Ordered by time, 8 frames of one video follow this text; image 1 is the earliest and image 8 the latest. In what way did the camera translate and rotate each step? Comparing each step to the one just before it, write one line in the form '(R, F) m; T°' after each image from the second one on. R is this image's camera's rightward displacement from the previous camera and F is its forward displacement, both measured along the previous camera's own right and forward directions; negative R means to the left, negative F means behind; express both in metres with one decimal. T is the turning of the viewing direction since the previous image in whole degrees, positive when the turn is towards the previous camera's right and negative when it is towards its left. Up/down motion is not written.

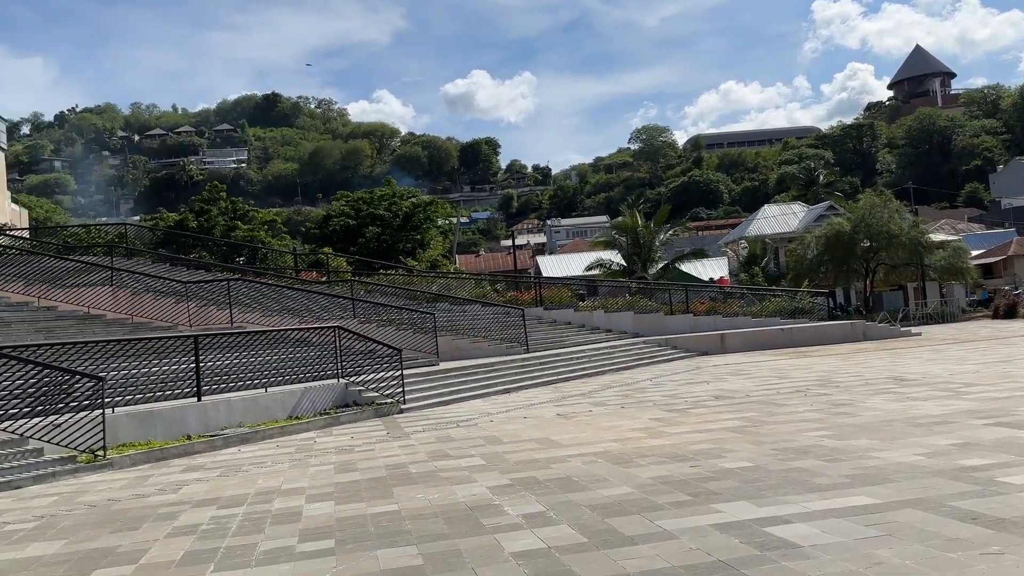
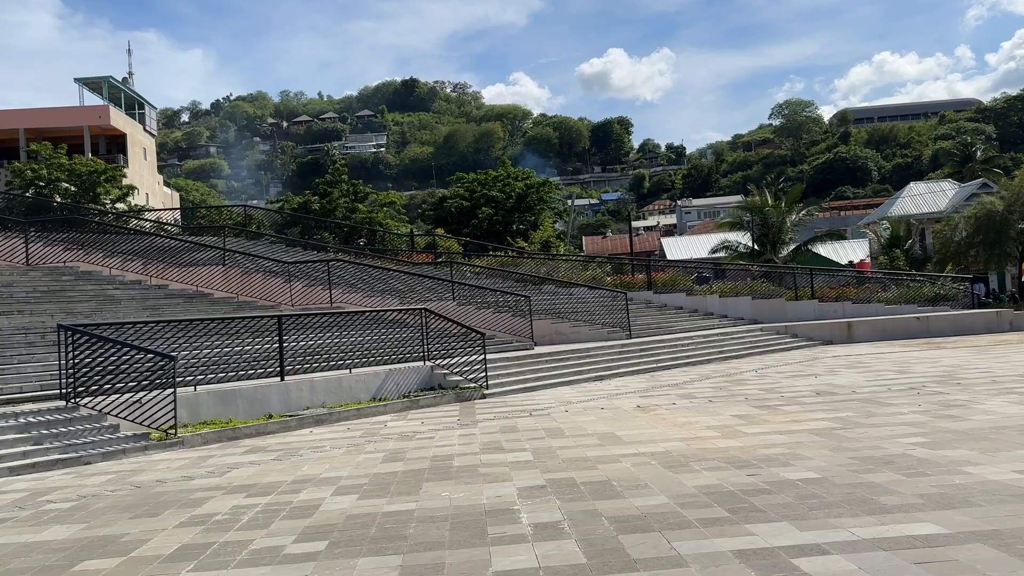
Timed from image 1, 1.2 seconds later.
(+0.7, +0.5) m; -9°
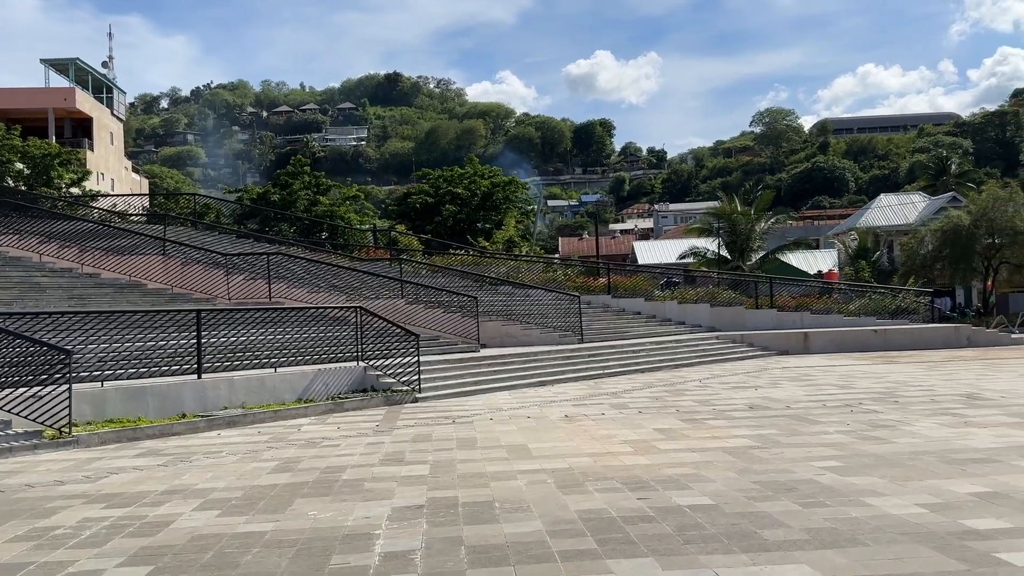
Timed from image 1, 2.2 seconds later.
(+0.6, +0.4) m; +1°
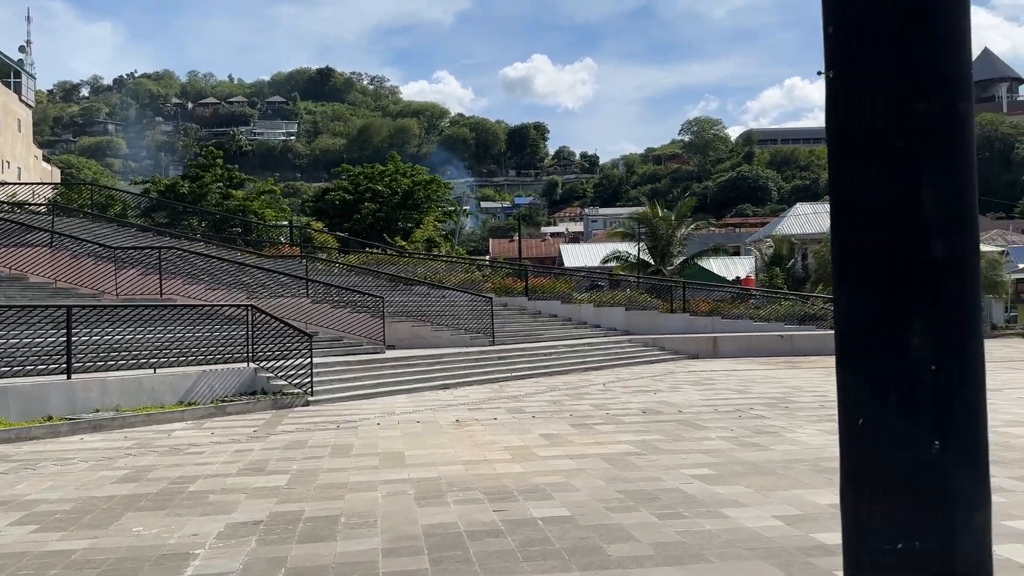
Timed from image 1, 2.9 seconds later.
(+0.5, +0.3) m; +5°
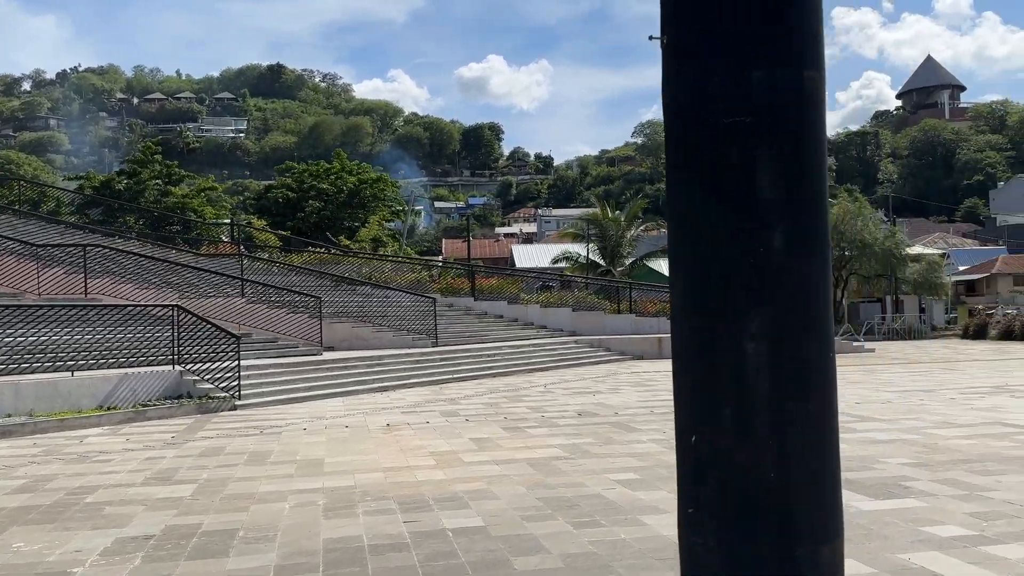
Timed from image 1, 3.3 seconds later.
(+0.2, +0.2) m; +3°
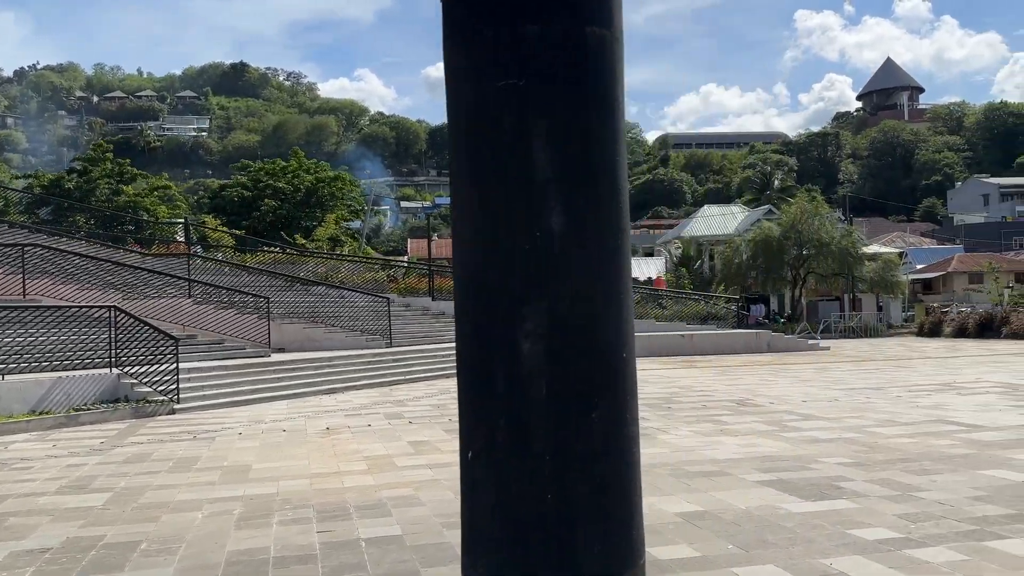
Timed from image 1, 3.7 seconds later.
(+0.3, +0.2) m; +2°
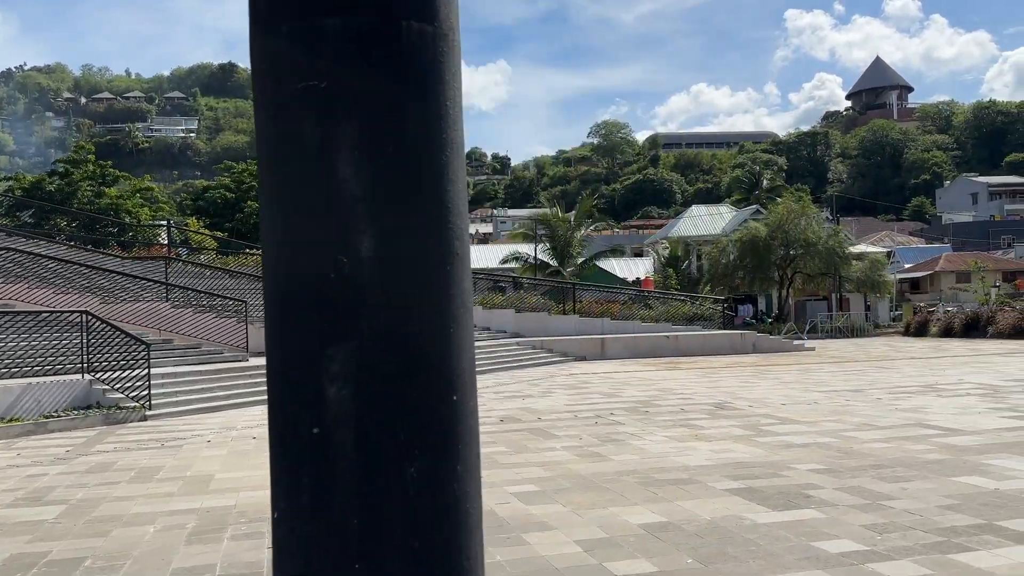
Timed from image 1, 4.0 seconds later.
(+0.2, +0.1) m; +1°
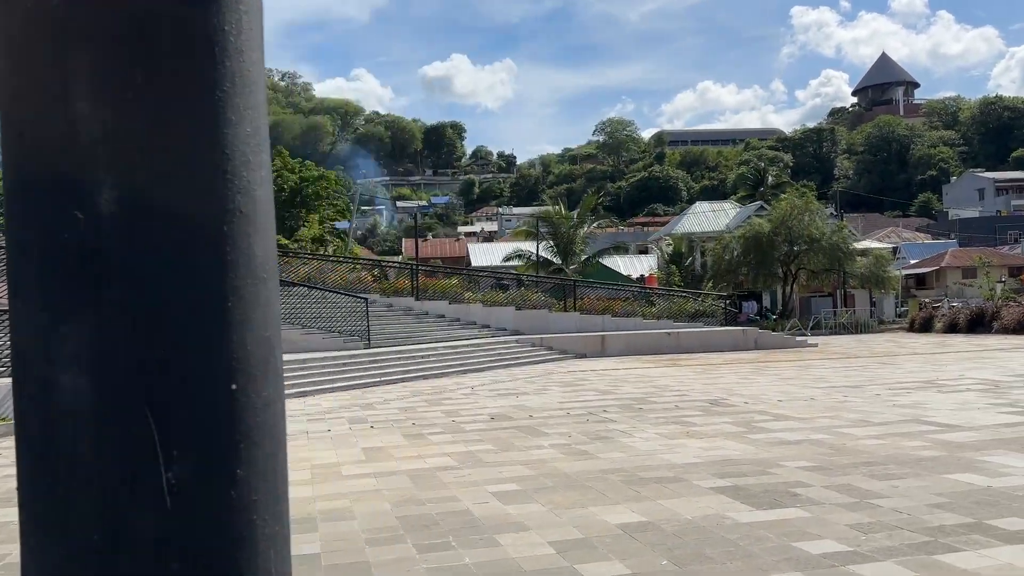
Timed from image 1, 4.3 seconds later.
(+0.2, +0.1) m; 0°
